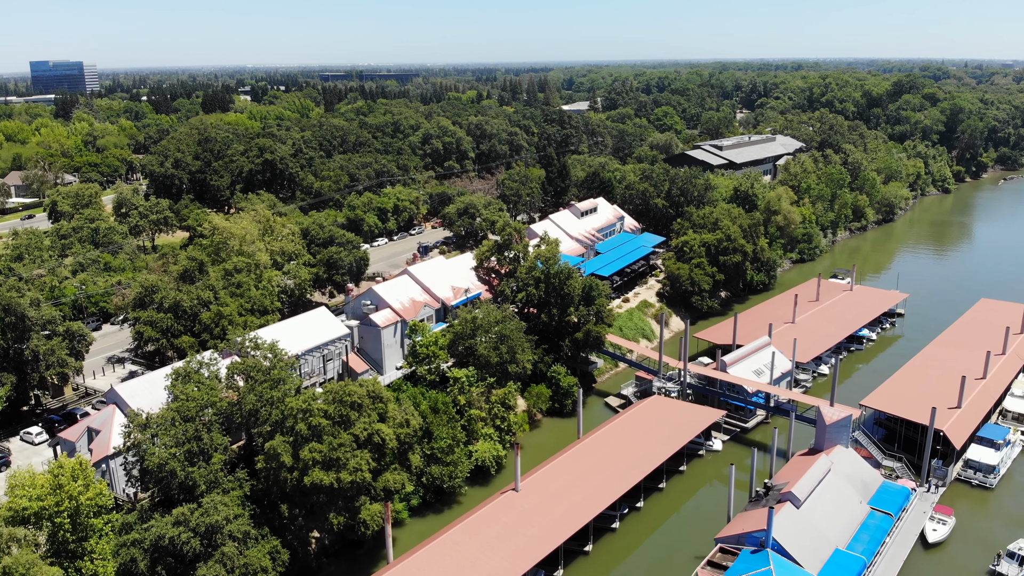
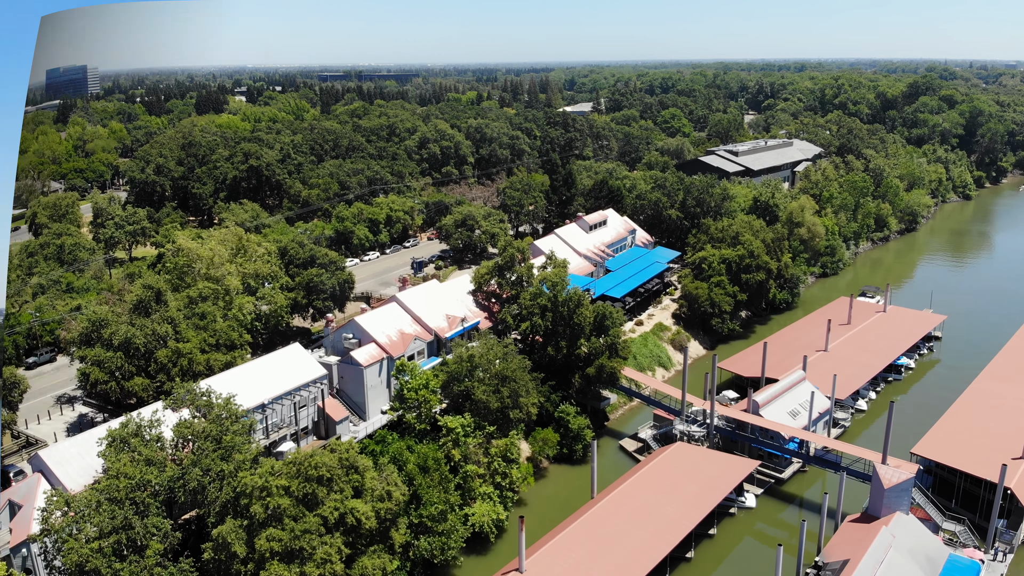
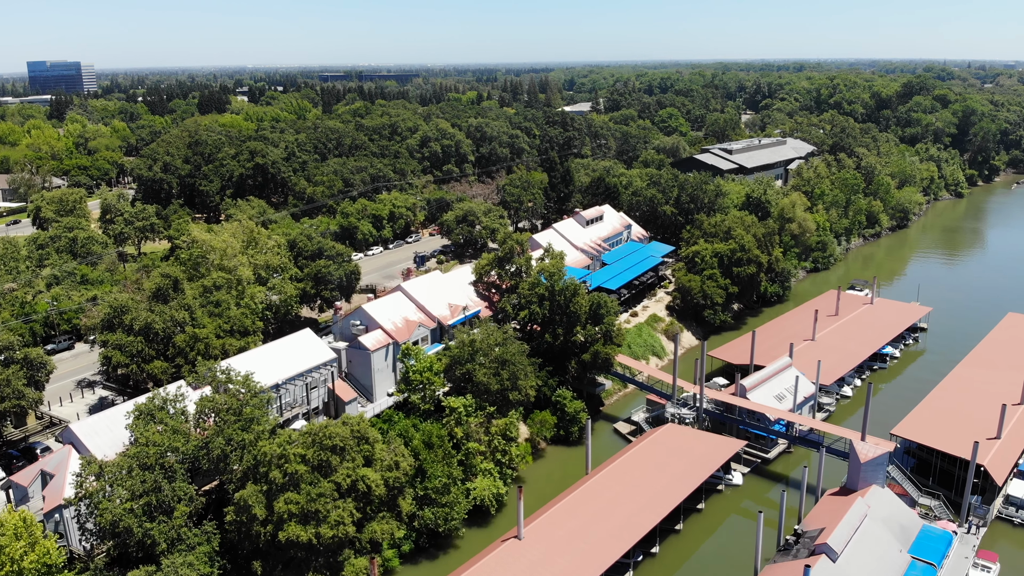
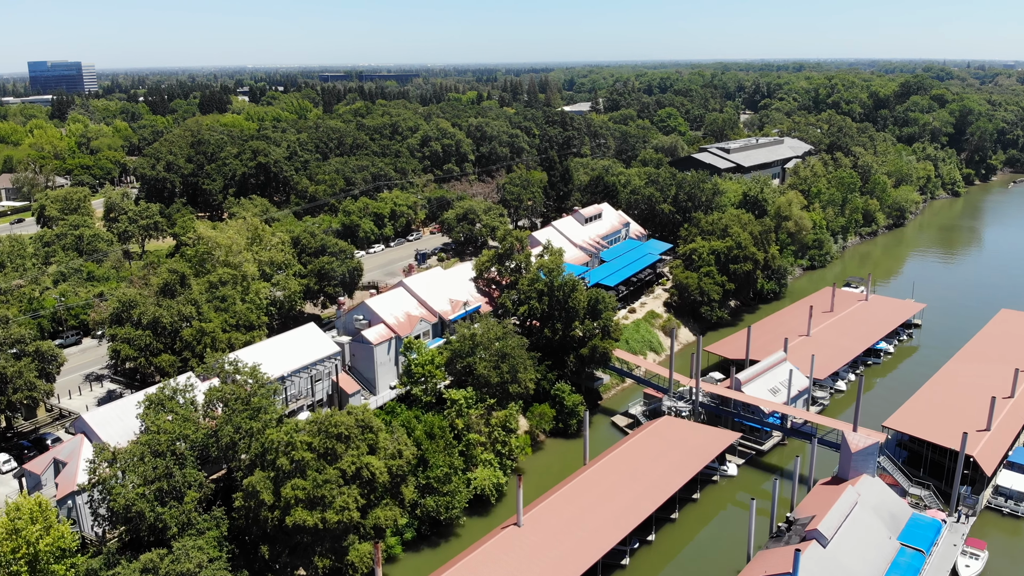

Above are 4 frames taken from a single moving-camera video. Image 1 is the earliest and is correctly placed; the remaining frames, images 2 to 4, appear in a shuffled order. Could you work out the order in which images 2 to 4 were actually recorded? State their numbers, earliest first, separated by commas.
4, 3, 2
